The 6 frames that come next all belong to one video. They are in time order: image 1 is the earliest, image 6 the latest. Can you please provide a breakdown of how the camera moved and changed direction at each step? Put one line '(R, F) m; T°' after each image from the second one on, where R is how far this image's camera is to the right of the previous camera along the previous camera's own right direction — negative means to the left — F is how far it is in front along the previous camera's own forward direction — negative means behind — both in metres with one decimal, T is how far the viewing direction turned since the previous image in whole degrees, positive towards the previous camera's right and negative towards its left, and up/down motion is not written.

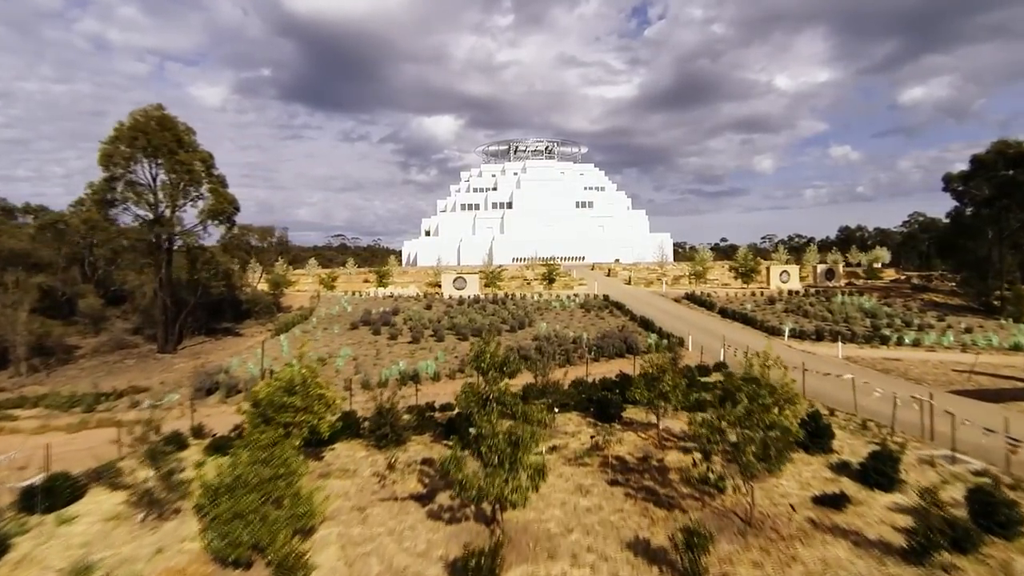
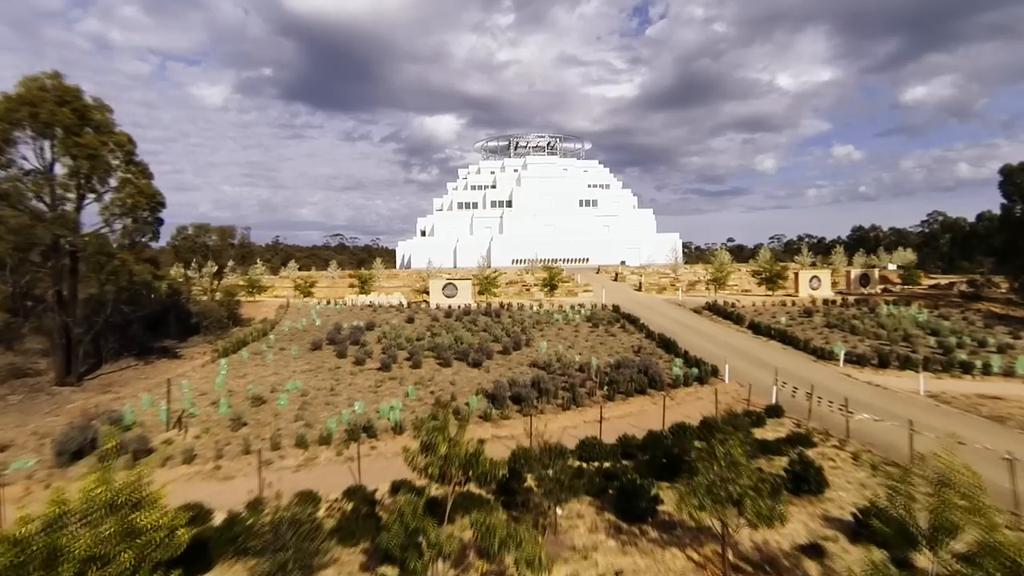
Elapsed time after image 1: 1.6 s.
(+0.3, +4.8) m; 0°
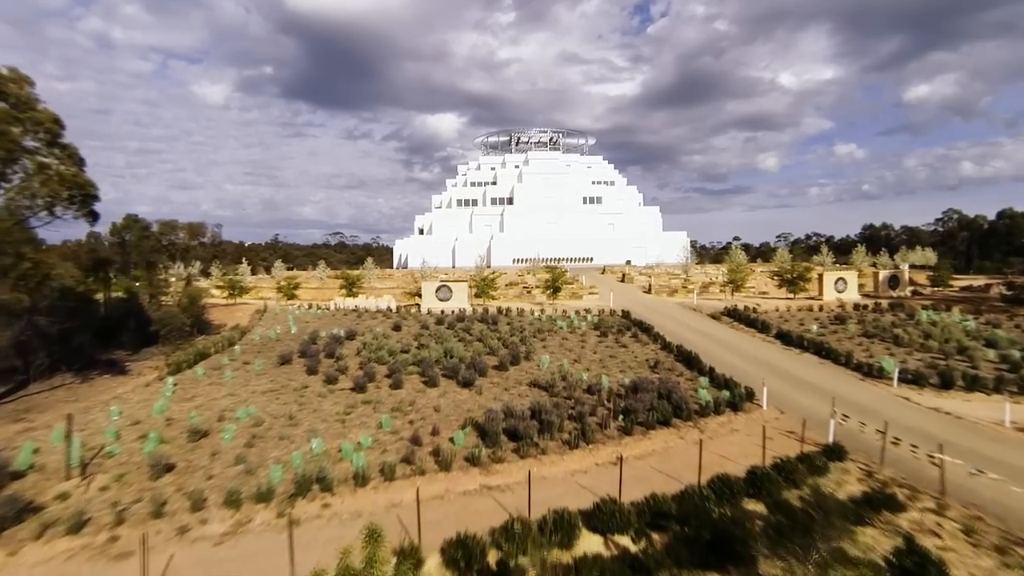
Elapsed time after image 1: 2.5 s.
(+0.1, +3.1) m; 0°
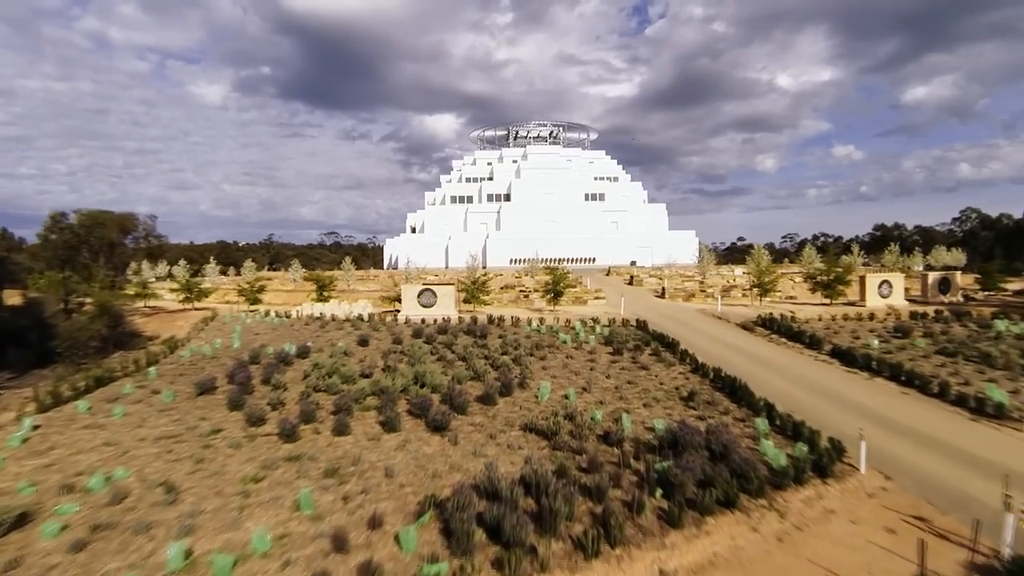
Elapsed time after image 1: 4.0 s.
(+0.2, +4.9) m; 0°
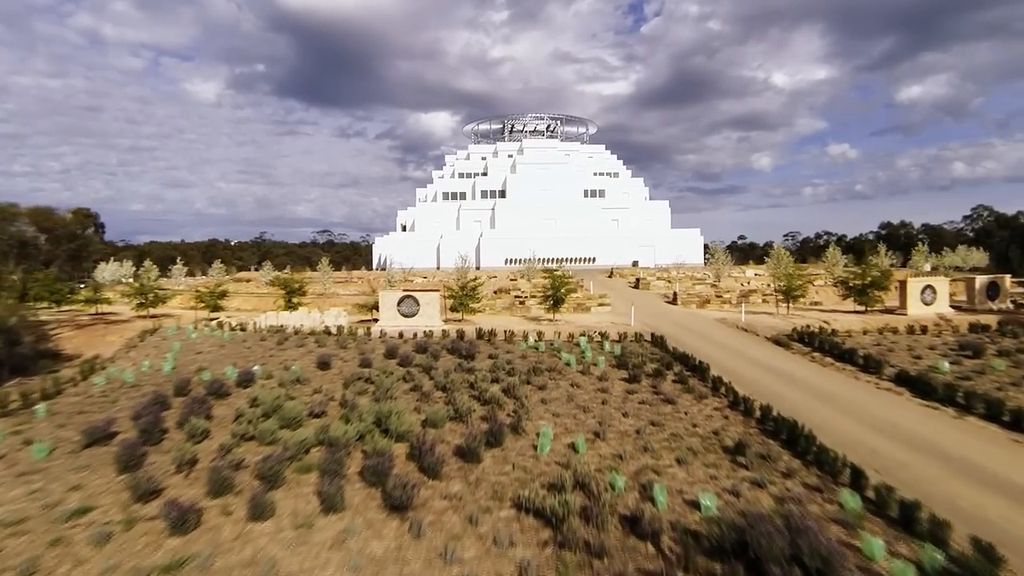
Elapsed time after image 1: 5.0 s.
(+0.1, +3.9) m; 0°
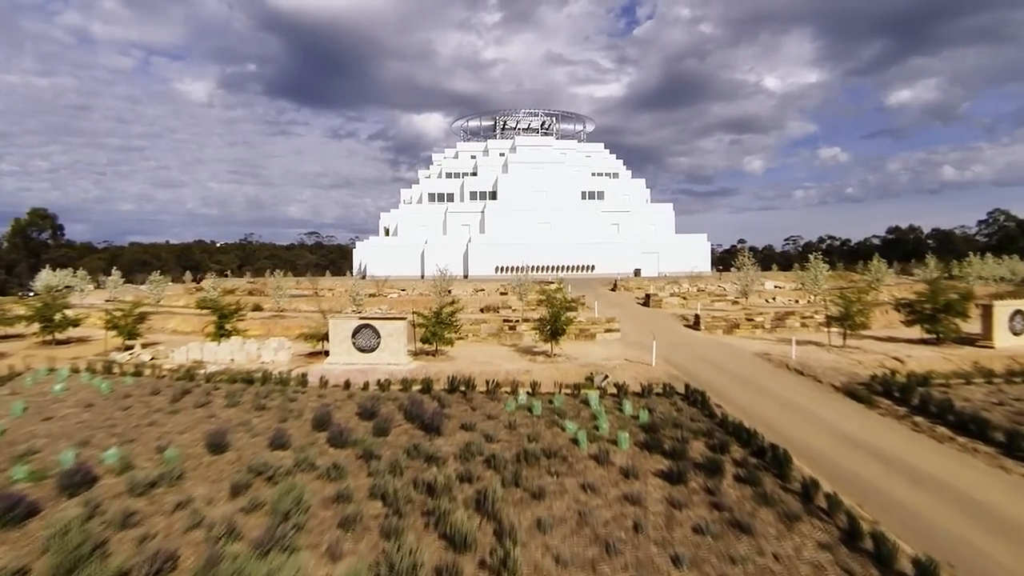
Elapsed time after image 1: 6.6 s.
(+0.2, +5.7) m; +1°
